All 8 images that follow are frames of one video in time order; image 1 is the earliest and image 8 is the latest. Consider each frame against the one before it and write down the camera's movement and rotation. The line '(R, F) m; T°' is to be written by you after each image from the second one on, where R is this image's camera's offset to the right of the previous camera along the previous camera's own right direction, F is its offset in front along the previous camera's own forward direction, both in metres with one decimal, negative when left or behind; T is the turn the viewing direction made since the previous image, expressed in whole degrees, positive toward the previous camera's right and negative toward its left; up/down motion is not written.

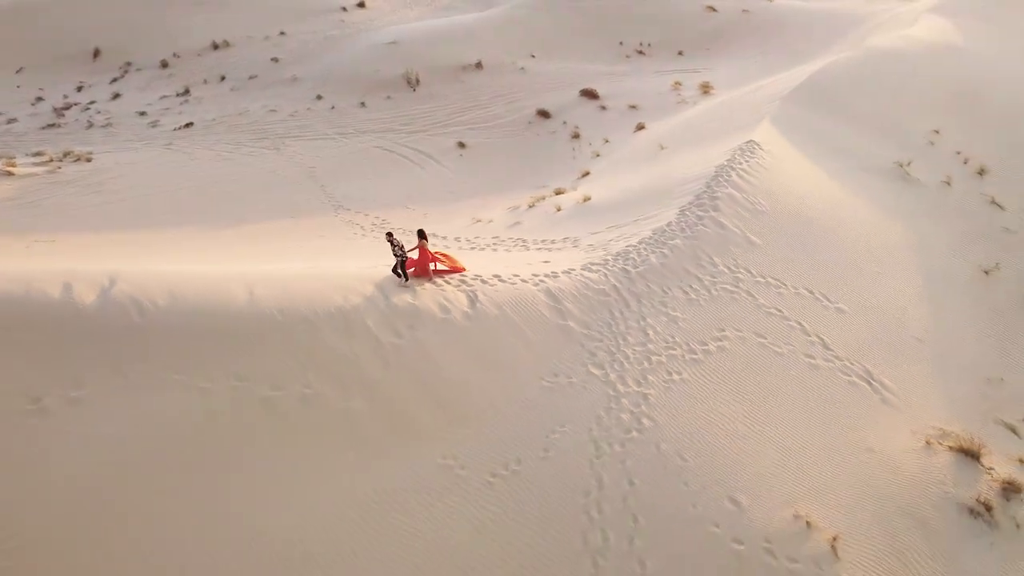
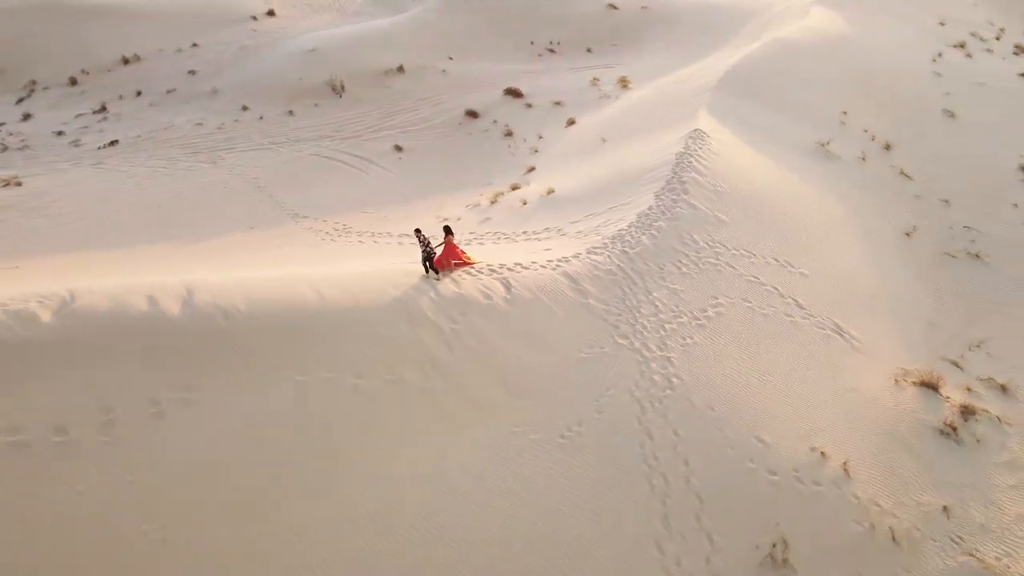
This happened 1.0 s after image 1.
(-0.9, -0.4) m; +8°
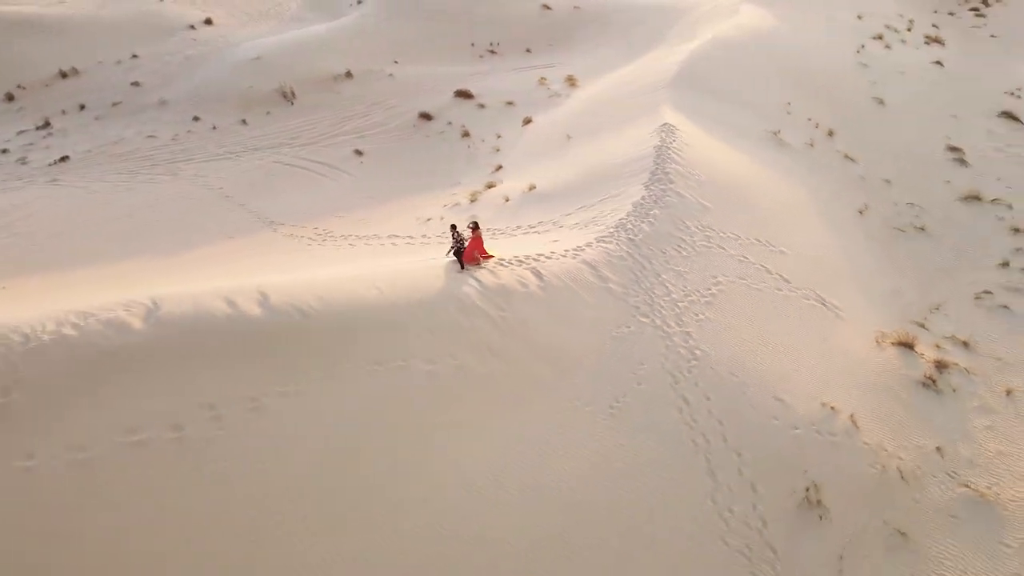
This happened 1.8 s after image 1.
(-0.7, -0.3) m; +6°
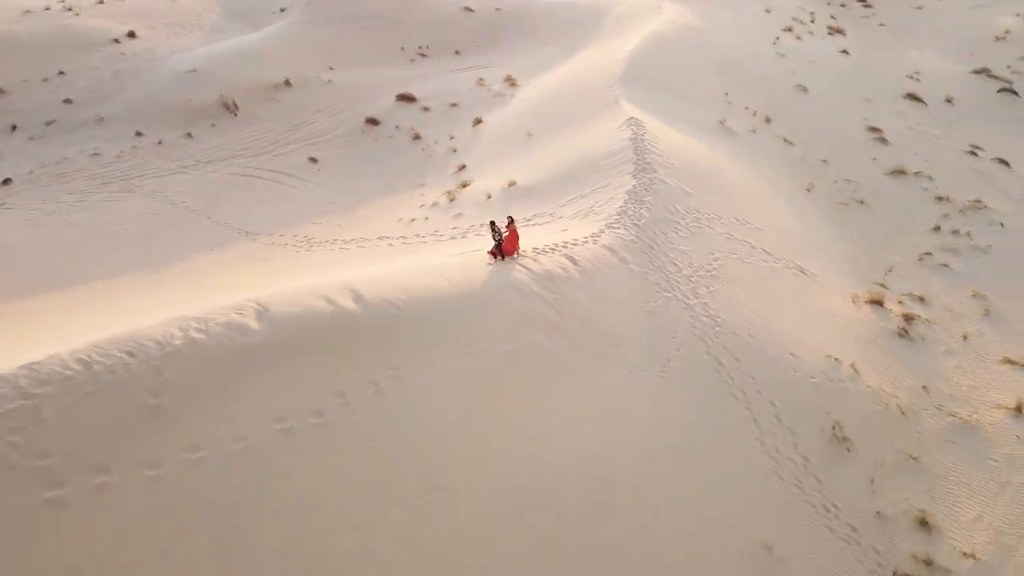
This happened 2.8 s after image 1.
(-1.0, -0.4) m; +7°
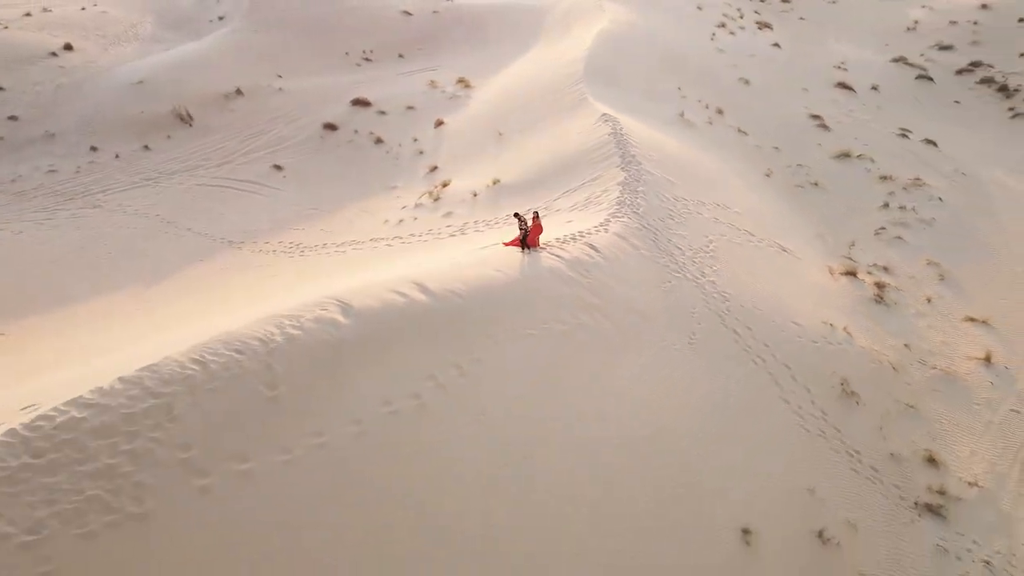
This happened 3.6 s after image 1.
(-0.8, -0.4) m; +6°
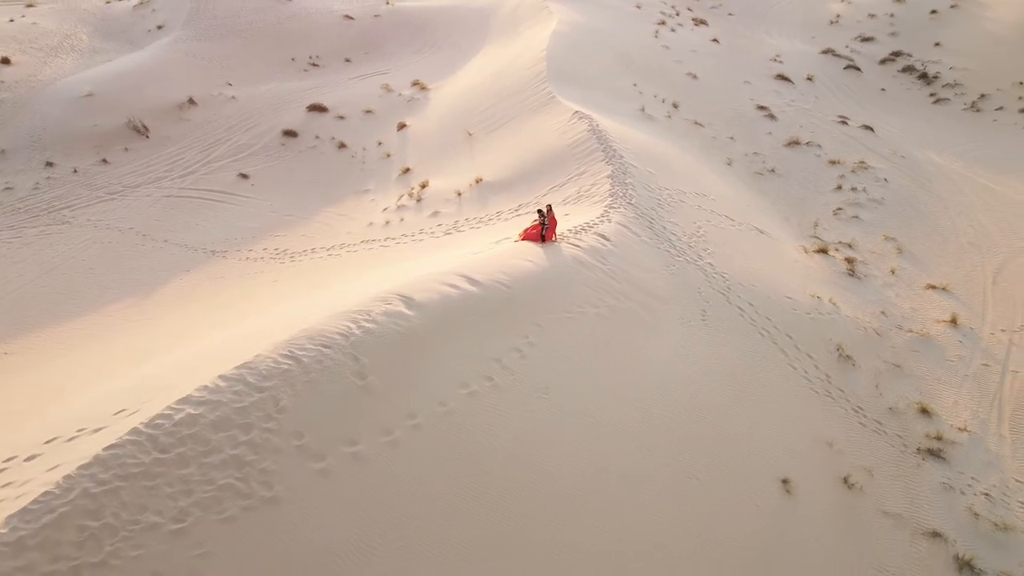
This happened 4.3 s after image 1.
(-0.8, -0.3) m; +5°
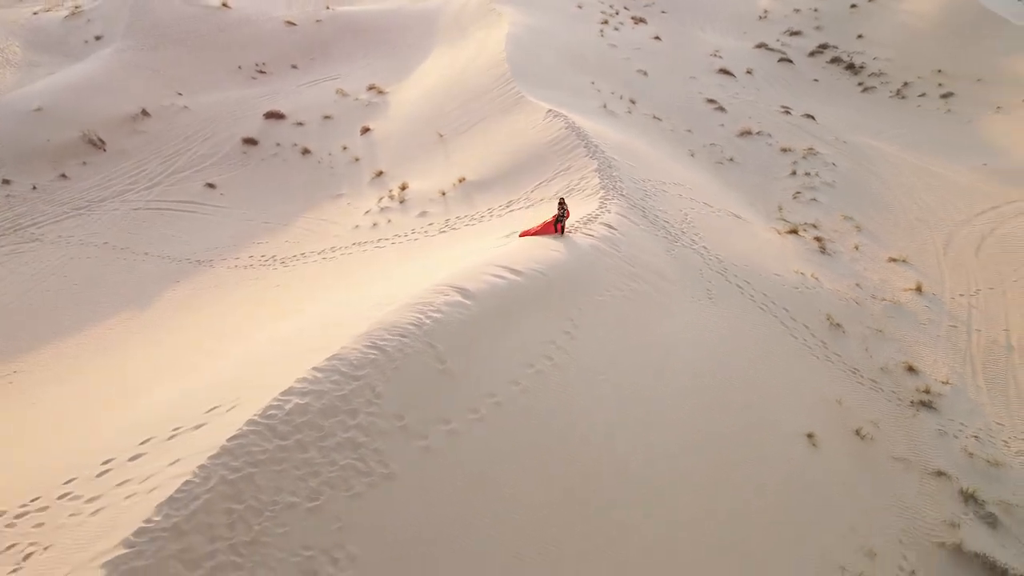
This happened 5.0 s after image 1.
(-0.8, -0.3) m; +5°
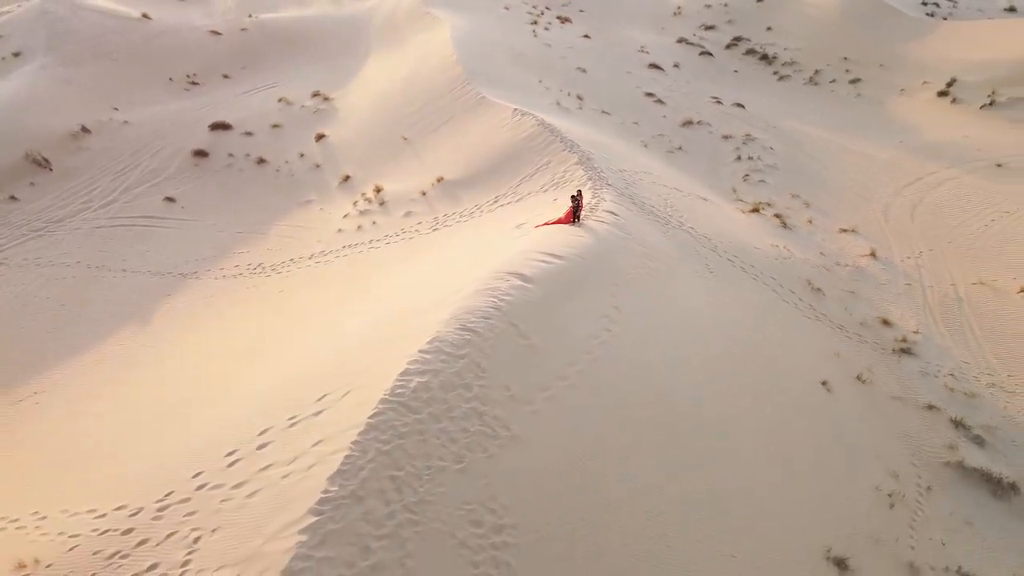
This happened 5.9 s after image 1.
(-1.1, -0.5) m; +7°
